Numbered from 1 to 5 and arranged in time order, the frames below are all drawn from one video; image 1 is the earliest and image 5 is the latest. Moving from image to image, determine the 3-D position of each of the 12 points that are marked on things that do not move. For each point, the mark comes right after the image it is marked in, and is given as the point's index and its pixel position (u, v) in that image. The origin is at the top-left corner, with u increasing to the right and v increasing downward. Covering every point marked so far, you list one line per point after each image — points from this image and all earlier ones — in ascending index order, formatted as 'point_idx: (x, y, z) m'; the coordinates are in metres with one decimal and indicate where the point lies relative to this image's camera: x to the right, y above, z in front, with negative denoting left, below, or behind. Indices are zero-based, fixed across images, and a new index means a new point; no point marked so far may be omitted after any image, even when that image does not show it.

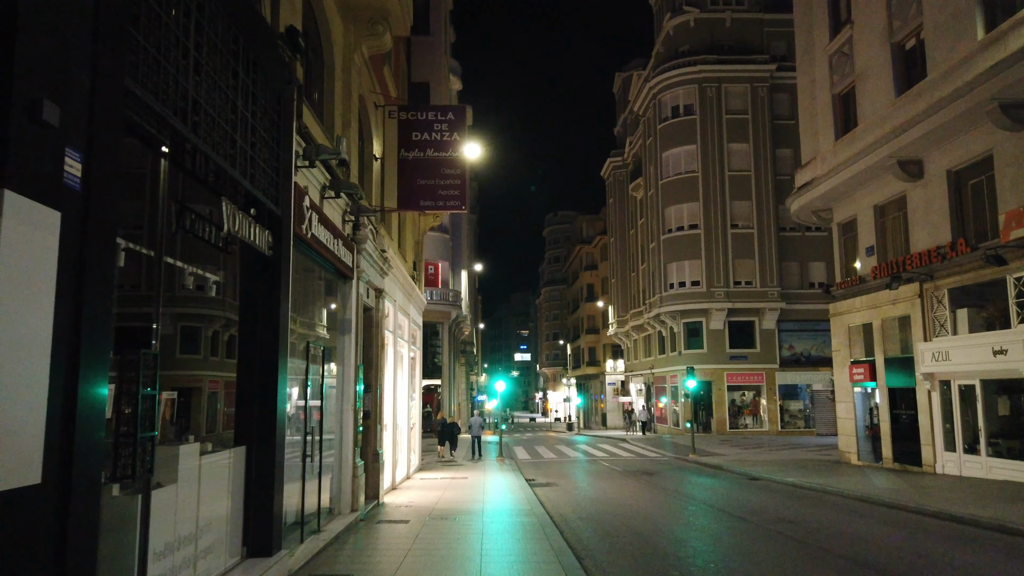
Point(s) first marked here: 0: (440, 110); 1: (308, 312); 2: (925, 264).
0: (-1.4, +3.4, +14.0) m
1: (-2.5, -0.3, +9.3) m
2: (+10.0, +0.6, +18.1) m
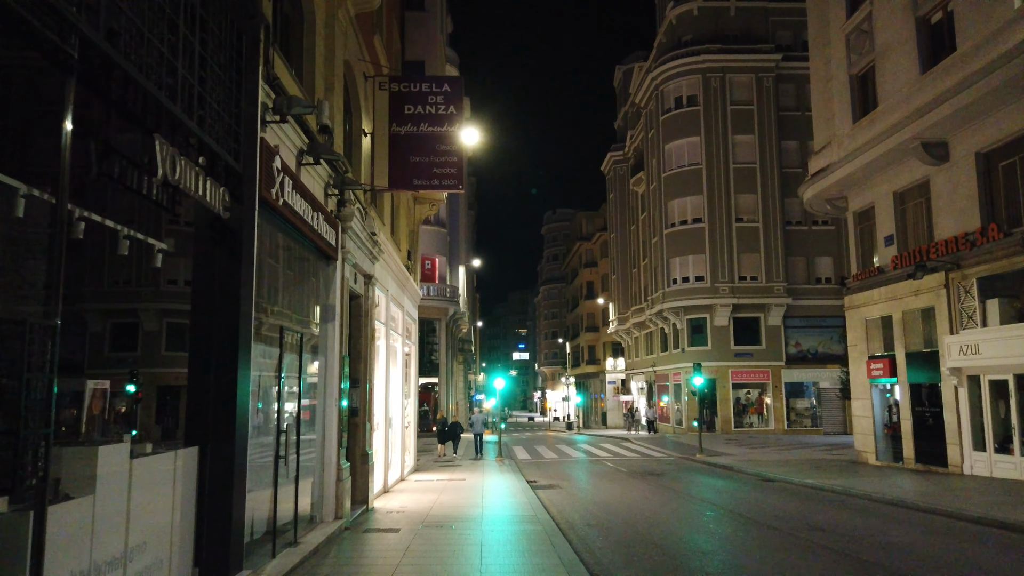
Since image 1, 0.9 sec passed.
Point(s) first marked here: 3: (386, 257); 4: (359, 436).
0: (-1.3, +3.6, +12.9) m
1: (-2.5, -0.1, +8.2) m
2: (+10.0, +0.8, +17.0) m
3: (-2.4, +0.6, +14.0) m
4: (-2.4, -2.3, +11.7) m
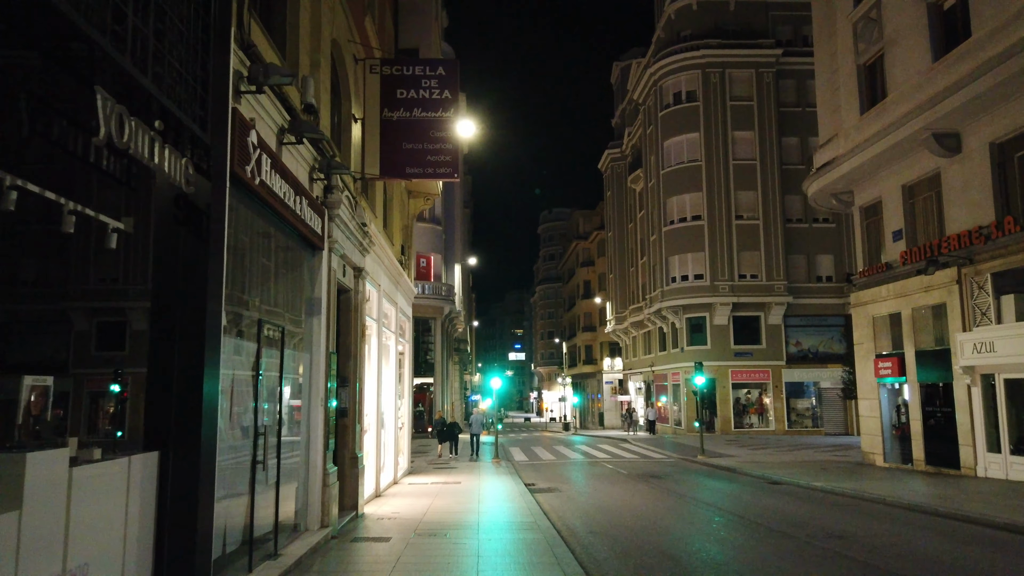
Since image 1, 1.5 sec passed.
0: (-1.4, +3.7, +12.3) m
1: (-2.5, 0.0, +7.6) m
2: (+10.0, +0.9, +16.4) m
3: (-2.4, +0.7, +13.3) m
4: (-2.4, -2.2, +11.1) m
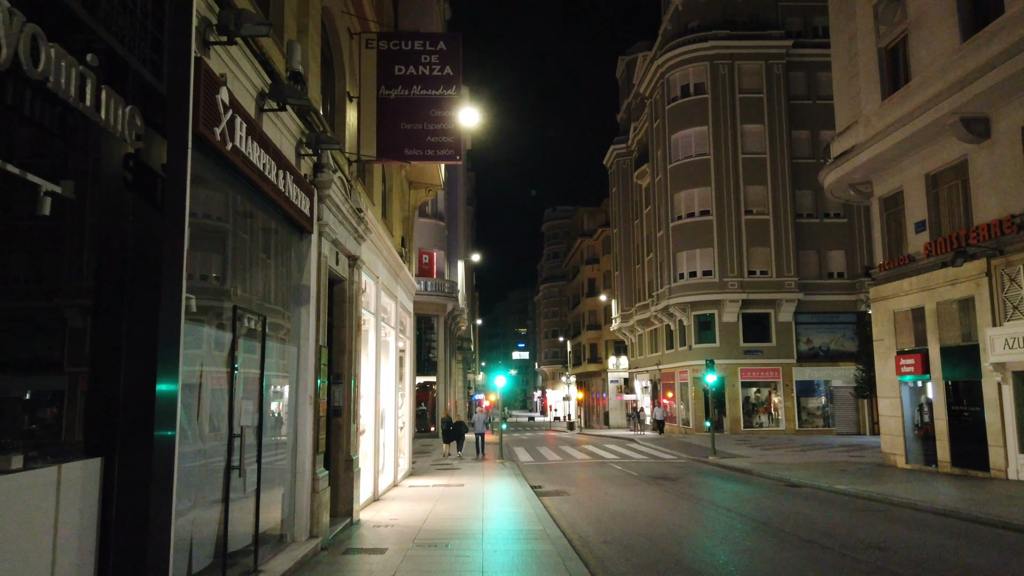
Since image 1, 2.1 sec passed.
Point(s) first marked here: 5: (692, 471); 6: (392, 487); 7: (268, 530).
0: (-1.3, +3.8, +11.5) m
1: (-2.4, +0.2, +6.8) m
2: (+10.1, +1.1, +15.6) m
3: (-2.3, +0.8, +12.5) m
4: (-2.3, -2.1, +10.3) m
5: (+4.8, -4.9, +19.9) m
6: (-2.6, -4.4, +16.4) m
7: (-2.4, -2.4, +7.3) m
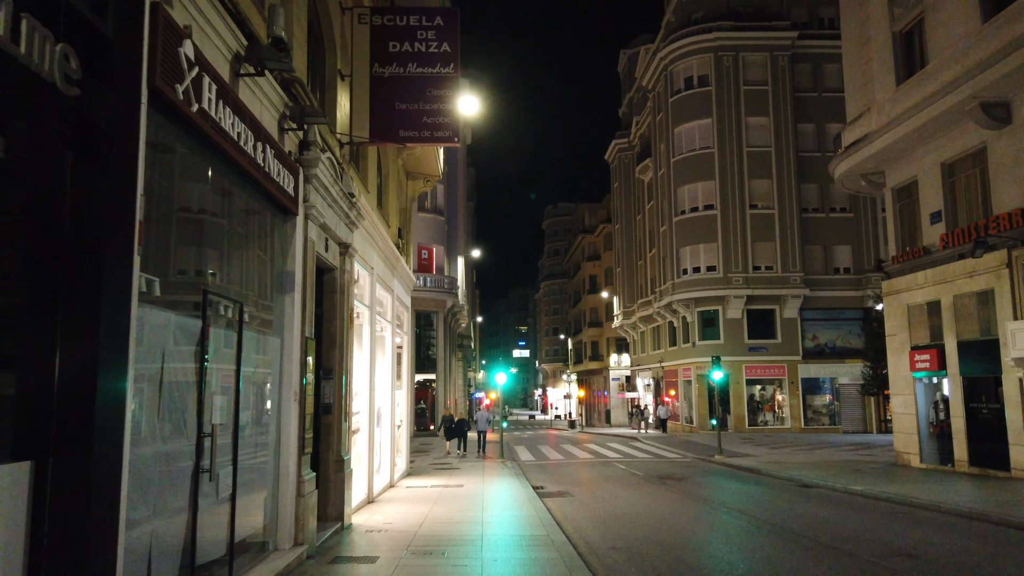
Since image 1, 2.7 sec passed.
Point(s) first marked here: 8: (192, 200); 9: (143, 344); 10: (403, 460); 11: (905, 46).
0: (-1.3, +4.0, +10.8) m
1: (-2.4, +0.3, +6.1) m
2: (+10.1, +1.2, +14.9) m
3: (-2.3, +1.0, +11.9) m
4: (-2.3, -2.0, +9.7) m
5: (+4.8, -4.7, +19.3) m
6: (-2.6, -4.2, +15.8) m
7: (-2.4, -2.3, +6.7) m
8: (-2.4, +0.7, +5.6) m
9: (-2.3, -0.4, +4.7) m
10: (-2.8, -4.4, +18.9) m
11: (+9.5, +5.9, +18.1) m
